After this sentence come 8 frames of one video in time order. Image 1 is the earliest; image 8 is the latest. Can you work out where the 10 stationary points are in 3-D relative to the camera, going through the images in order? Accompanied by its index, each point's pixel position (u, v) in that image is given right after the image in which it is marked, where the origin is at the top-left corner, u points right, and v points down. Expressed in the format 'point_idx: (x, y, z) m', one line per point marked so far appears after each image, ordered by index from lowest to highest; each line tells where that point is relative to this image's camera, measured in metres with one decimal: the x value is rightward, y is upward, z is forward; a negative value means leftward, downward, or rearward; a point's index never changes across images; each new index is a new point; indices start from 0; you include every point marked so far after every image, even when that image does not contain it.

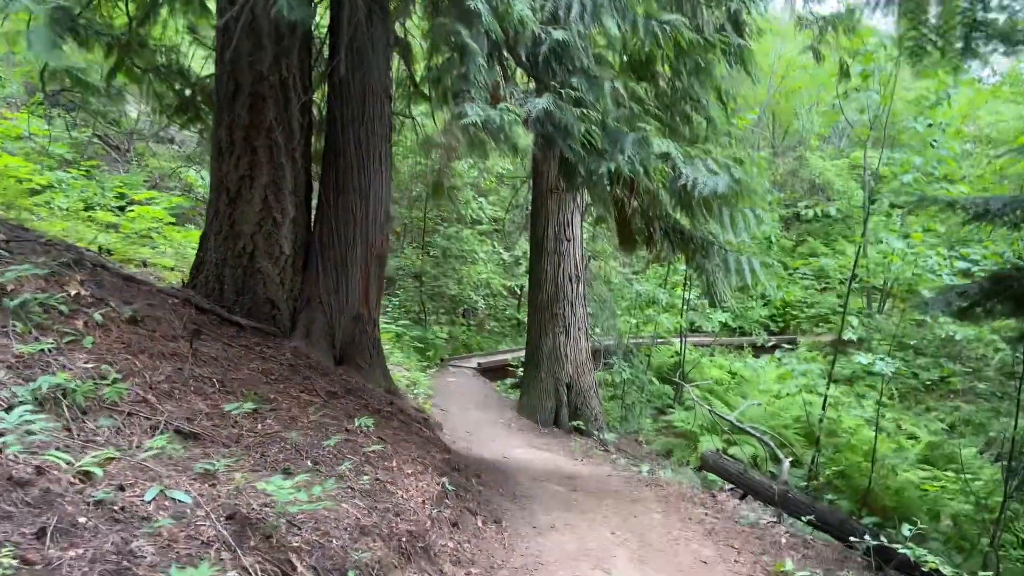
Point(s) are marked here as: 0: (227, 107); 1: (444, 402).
0: (-1.8, +1.1, +5.0) m
1: (-0.7, -1.3, +8.8) m
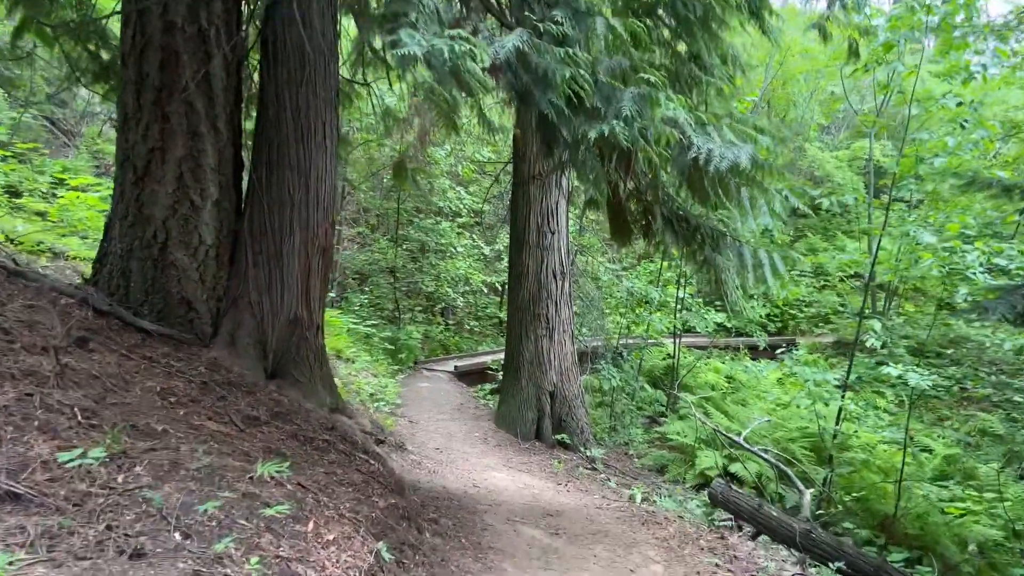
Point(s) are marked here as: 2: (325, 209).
0: (-1.9, +1.1, +4.1) m
1: (-1.0, -1.3, +7.9) m
2: (-1.0, +0.4, +4.5) m
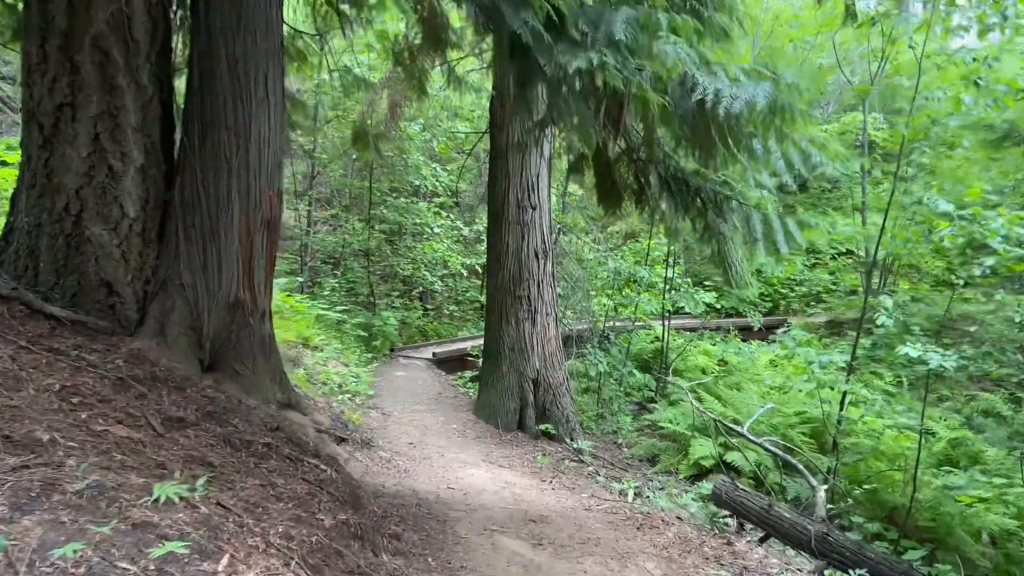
0: (-2.1, +1.2, +3.5) m
1: (-1.2, -1.1, +7.4) m
2: (-1.2, +0.5, +3.9) m
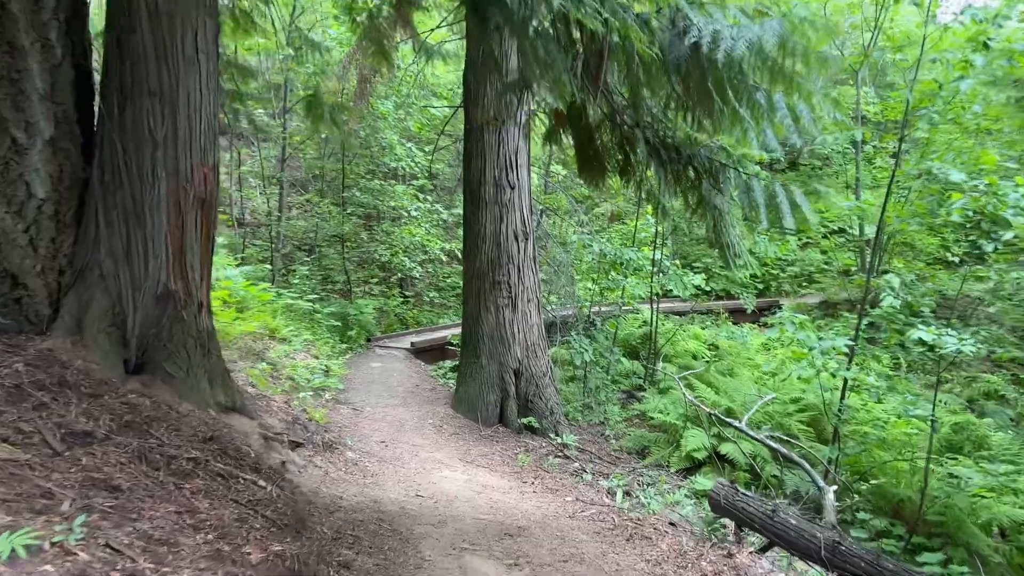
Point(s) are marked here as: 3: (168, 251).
0: (-2.2, +1.3, +3.0) m
1: (-1.3, -1.0, +6.9) m
2: (-1.3, +0.6, +3.4) m
3: (-1.4, +0.2, +3.3) m
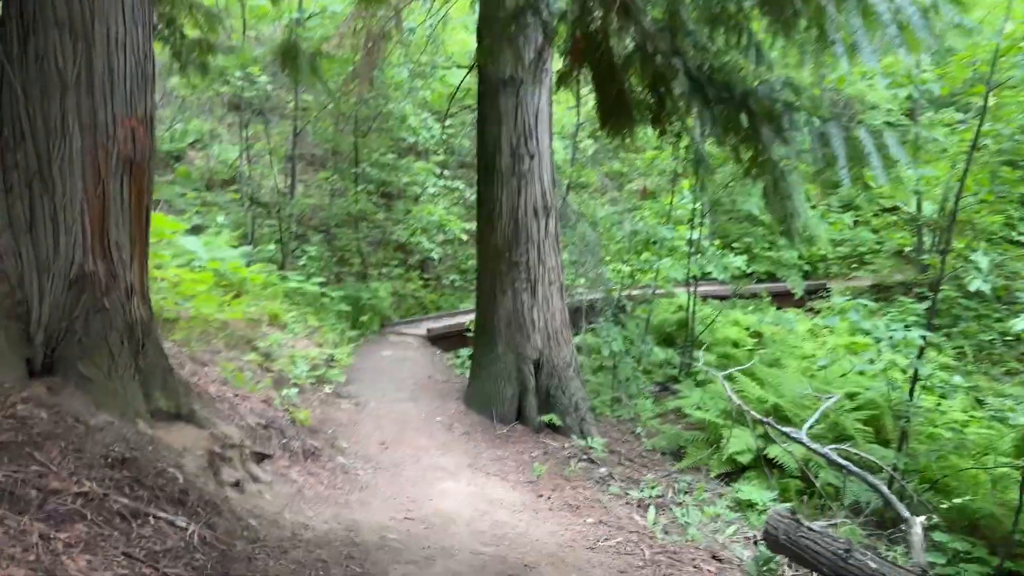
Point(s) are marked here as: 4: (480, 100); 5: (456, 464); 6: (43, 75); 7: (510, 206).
0: (-2.2, +1.3, +2.3) m
1: (-1.2, -0.8, +6.3) m
2: (-1.3, +0.7, +2.8) m
3: (-1.4, +0.2, +2.7) m
4: (-0.2, +1.4, +5.8) m
5: (-0.3, -1.0, +4.7) m
6: (-1.5, +0.7, +2.6) m
7: (0.0, +0.6, +5.8) m
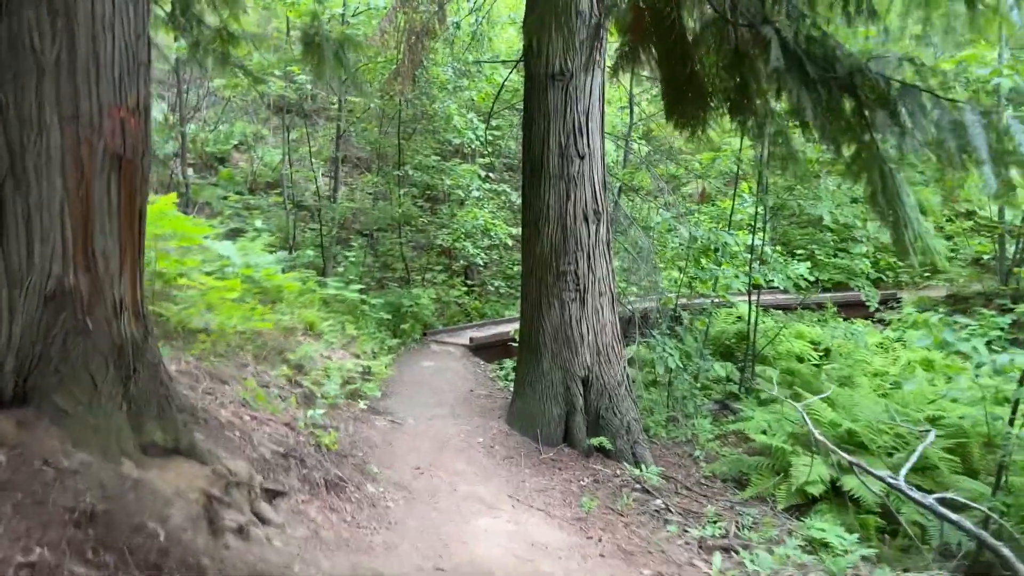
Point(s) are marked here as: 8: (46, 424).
0: (-2.1, +1.3, +2.0) m
1: (-0.8, -0.9, +5.9) m
2: (-1.2, +0.6, +2.4) m
3: (-1.3, +0.2, +2.3) m
4: (+0.1, +1.3, +5.4) m
5: (-0.1, -1.1, +4.3) m
6: (-1.4, +0.6, +2.2) m
7: (+0.3, +0.5, +5.3) m
8: (-1.3, -0.4, +2.2) m
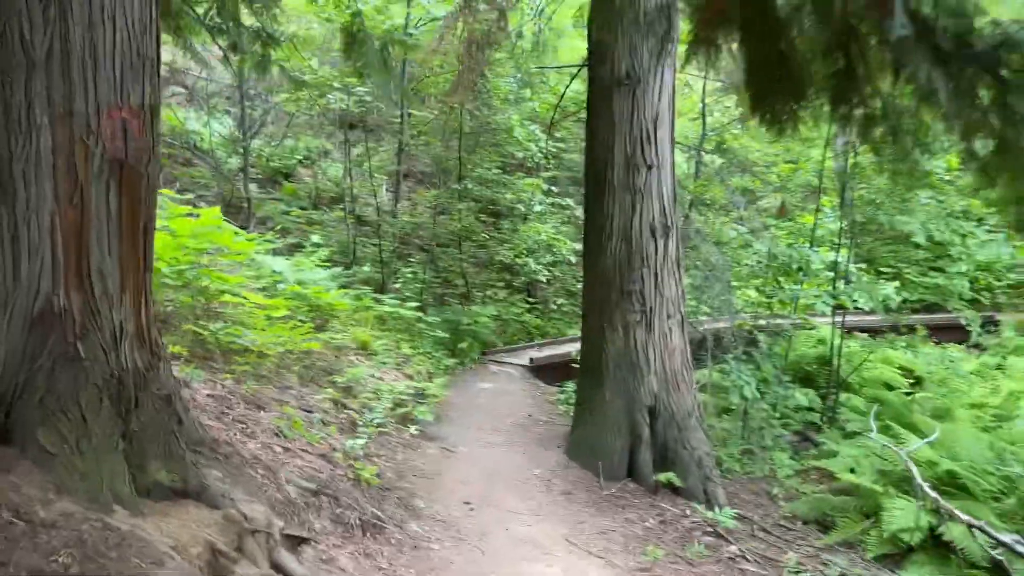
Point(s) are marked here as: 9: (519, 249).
0: (-2.0, +1.2, +1.9) m
1: (-0.4, -1.0, +5.6) m
2: (-1.0, +0.5, +2.1) m
3: (-1.2, +0.1, +2.0) m
4: (+0.5, +1.2, +5.0) m
5: (+0.2, -1.2, +3.9) m
6: (-1.3, +0.6, +2.0) m
7: (+0.7, +0.4, +4.9) m
8: (-1.2, -0.4, +2.0) m
9: (+0.1, +0.5, +10.0) m
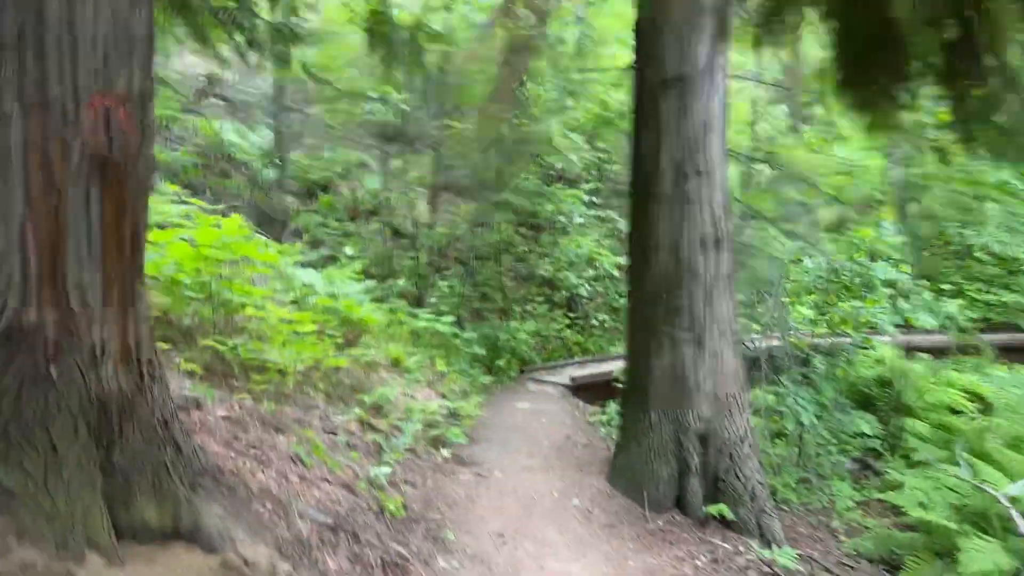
0: (-1.9, +1.2, +1.7) m
1: (-0.2, -1.1, +5.2) m
2: (-0.9, +0.5, +1.9) m
3: (-1.1, +0.1, +1.8) m
4: (+0.7, +1.1, +4.7) m
5: (+0.4, -1.3, +3.6) m
6: (-1.2, +0.6, +1.8) m
7: (+0.9, +0.3, +4.6) m
8: (-1.1, -0.5, +1.7) m
9: (+0.6, +0.3, +9.7) m
